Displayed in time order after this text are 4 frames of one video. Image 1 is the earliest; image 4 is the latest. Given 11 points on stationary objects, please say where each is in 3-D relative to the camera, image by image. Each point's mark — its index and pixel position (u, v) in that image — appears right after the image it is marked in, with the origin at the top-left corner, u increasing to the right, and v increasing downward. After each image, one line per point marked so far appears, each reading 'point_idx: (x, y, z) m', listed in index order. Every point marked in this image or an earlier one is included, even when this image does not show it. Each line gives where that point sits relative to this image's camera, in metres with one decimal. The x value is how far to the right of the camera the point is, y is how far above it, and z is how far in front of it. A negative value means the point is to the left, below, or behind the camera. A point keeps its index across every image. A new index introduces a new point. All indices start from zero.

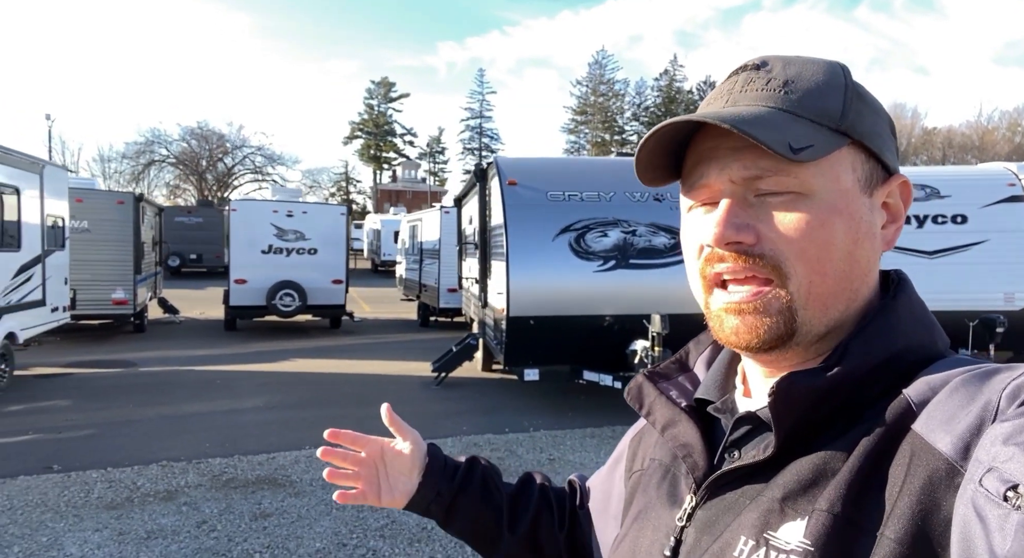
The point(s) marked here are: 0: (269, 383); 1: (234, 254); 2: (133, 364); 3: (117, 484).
0: (-3.7, -1.6, +9.5) m
1: (-7.6, +0.7, +17.2) m
2: (-7.1, -1.6, +11.7) m
3: (-3.0, -1.6, +4.8) m
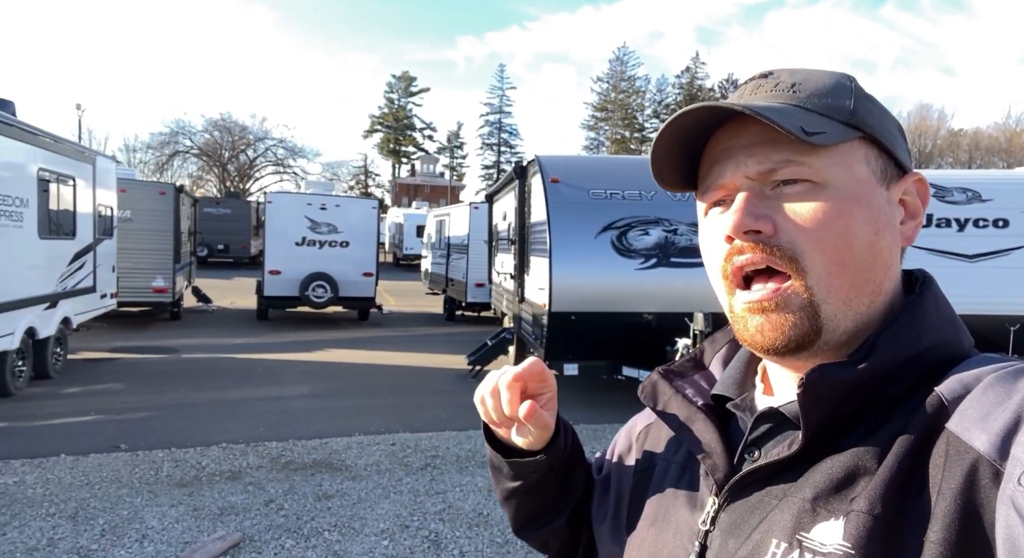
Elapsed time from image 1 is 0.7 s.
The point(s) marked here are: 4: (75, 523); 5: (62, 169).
0: (-3.1, -1.4, +9.7) m
1: (-6.8, +0.9, +17.5) m
2: (-6.5, -1.4, +12.0) m
3: (-2.7, -1.5, +5.1) m
4: (-2.7, -1.5, +3.9) m
5: (-6.4, +1.6, +8.9) m
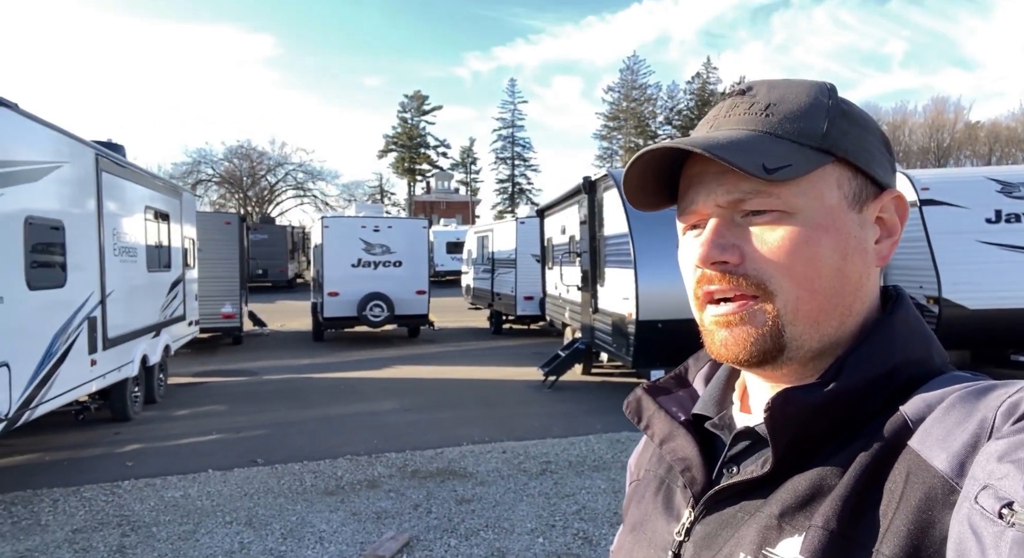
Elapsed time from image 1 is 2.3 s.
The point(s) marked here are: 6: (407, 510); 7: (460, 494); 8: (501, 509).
0: (-2.0, -1.8, +10.1) m
1: (-5.4, +0.3, +18.1) m
2: (-5.2, -1.9, +12.6) m
3: (-1.7, -1.7, +5.4) m
4: (-1.7, -1.7, +4.2) m
5: (-5.4, +1.1, +9.5) m
6: (-0.8, -1.7, +4.6) m
7: (-0.4, -1.7, +4.9) m
8: (-0.1, -1.7, +4.6) m
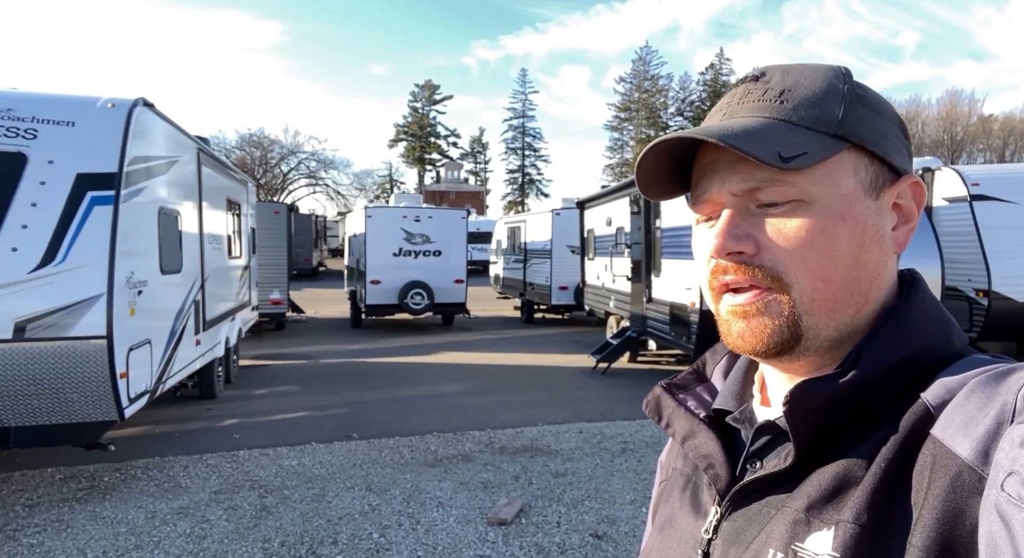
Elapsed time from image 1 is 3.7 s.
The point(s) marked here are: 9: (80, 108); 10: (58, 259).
0: (-1.1, -1.6, +10.5) m
1: (-4.2, +0.7, +18.6) m
2: (-4.3, -1.6, +13.1) m
3: (-0.9, -1.6, +5.8) m
4: (-1.0, -1.6, +4.6) m
5: (-4.5, +1.3, +9.9) m
6: (0.0, -1.6, +5.0) m
7: (+0.3, -1.6, +5.3) m
8: (+0.7, -1.6, +5.0) m
9: (-3.1, +1.2, +4.4) m
10: (-3.0, +0.1, +4.2) m
